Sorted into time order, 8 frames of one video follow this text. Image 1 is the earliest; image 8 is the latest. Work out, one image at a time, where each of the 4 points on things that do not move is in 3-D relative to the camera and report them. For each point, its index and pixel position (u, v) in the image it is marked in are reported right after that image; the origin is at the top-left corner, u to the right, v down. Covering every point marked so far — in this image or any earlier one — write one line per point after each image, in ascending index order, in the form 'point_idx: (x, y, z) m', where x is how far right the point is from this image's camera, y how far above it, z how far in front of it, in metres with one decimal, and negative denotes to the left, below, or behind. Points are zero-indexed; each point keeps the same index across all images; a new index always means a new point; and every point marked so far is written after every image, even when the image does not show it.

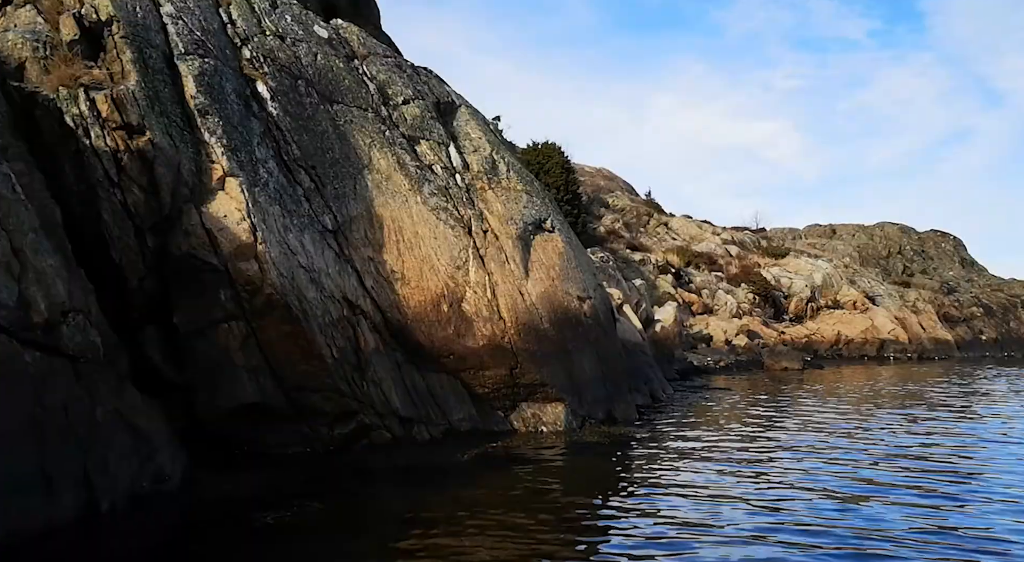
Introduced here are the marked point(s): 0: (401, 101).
0: (-2.0, +3.2, +18.1) m
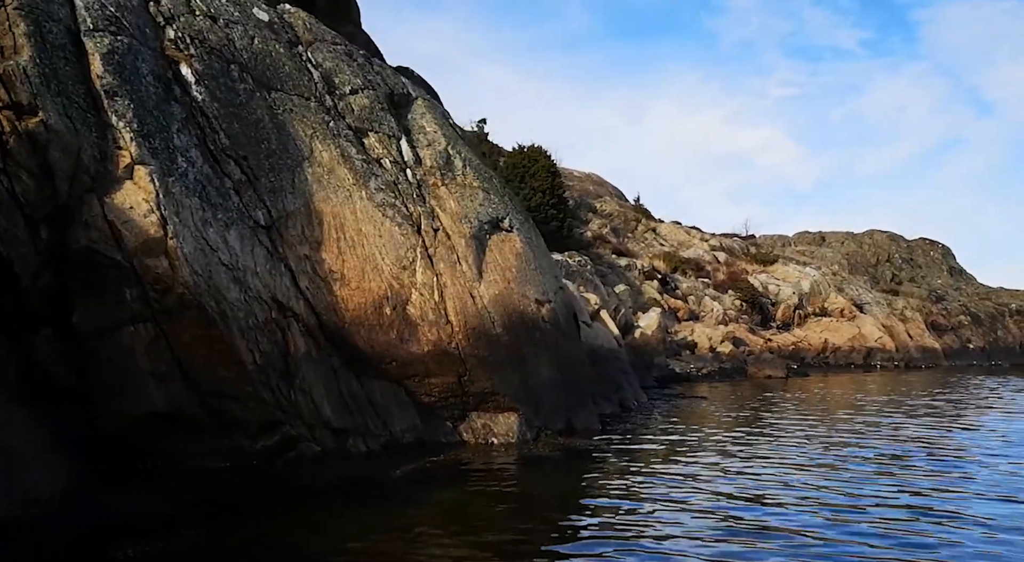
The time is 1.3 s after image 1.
0: (-2.8, +3.2, +17.1) m
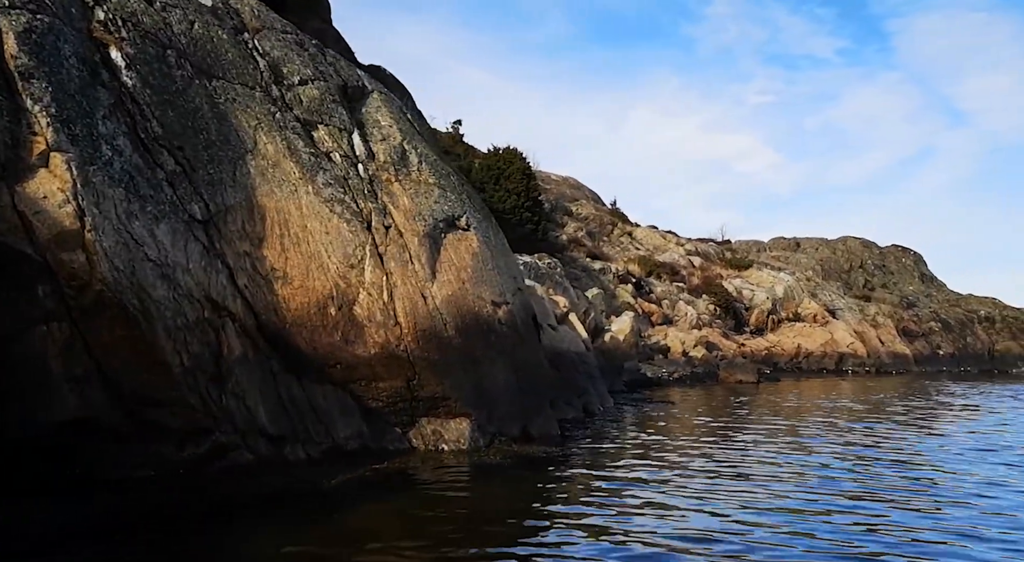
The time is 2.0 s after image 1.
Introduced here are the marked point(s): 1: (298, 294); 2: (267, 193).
0: (-3.5, +3.2, +16.4) m
1: (-3.0, -0.2, +14.3) m
2: (-3.5, +1.3, +14.6) m
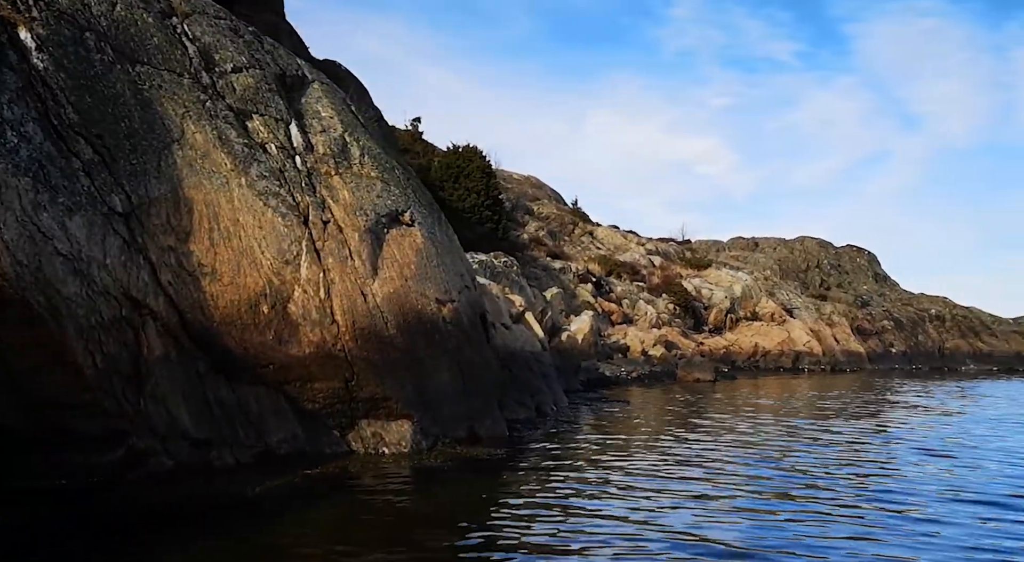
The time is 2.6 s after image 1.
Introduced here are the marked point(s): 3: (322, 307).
0: (-4.3, +3.3, +15.6) m
1: (-3.8, -0.1, +13.6) m
2: (-4.3, +1.3, +13.8) m
3: (-2.8, -0.4, +14.7) m
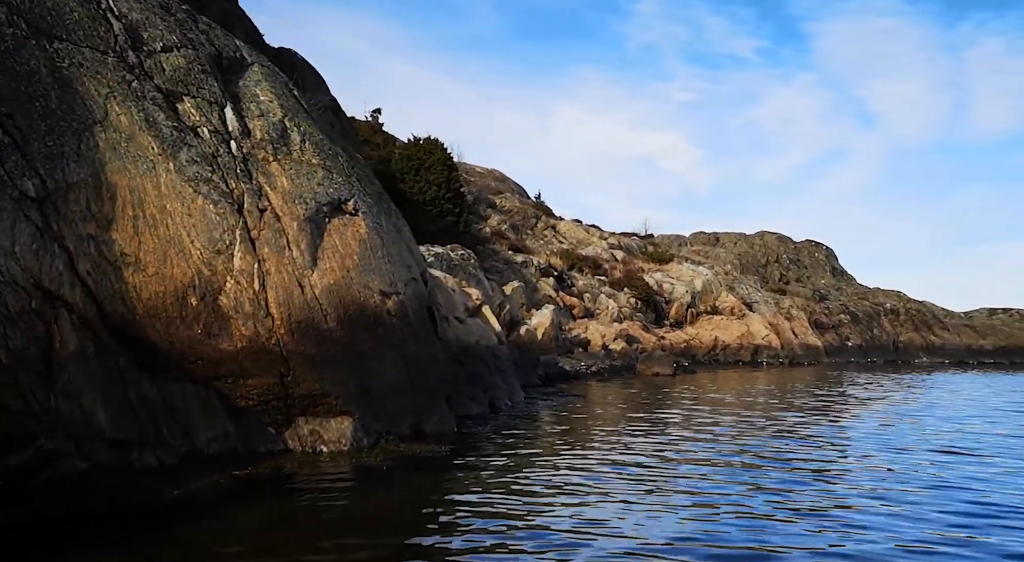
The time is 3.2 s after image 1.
0: (-5.1, +3.4, +14.8) m
1: (-4.6, 0.0, +12.9) m
2: (-5.1, +1.4, +13.1) m
3: (-3.5, -0.2, +14.0) m
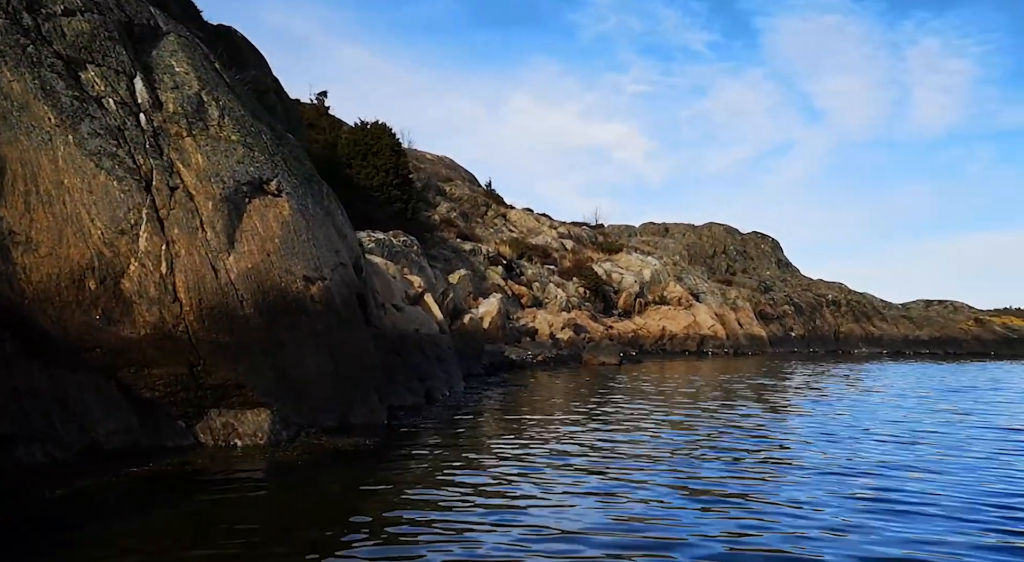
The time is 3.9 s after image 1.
0: (-6.1, +3.7, +13.8) m
1: (-5.5, +0.2, +11.9) m
2: (-6.0, +1.7, +12.0) m
3: (-4.5, 0.0, +13.0) m
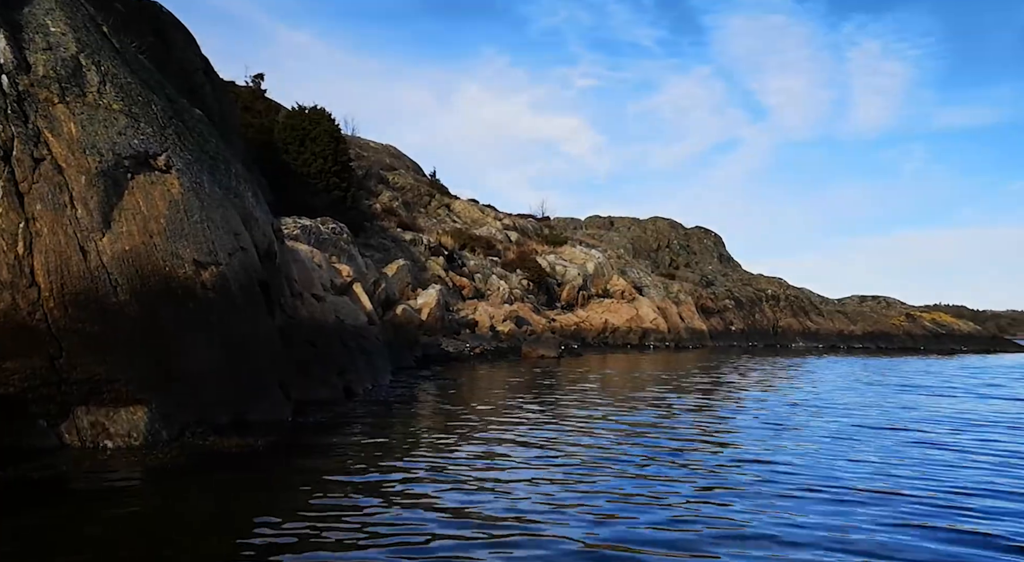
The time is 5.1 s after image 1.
0: (-7.2, +3.9, +12.2) m
1: (-6.5, +0.4, +10.3) m
2: (-7.0, +1.9, +10.5) m
3: (-5.6, +0.2, +11.5) m
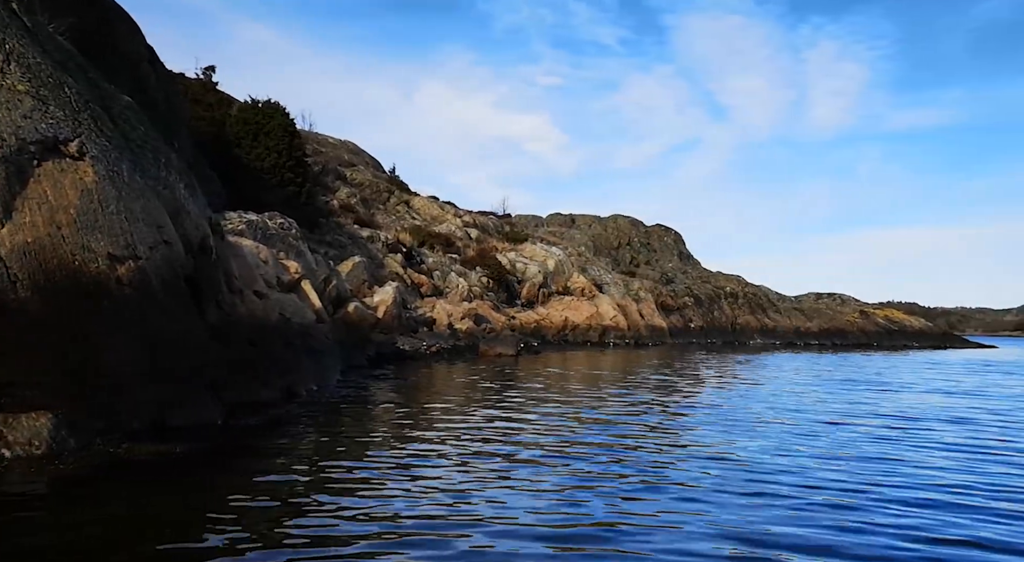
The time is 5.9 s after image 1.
0: (-8.0, +4.0, +11.1) m
1: (-7.2, +0.5, +9.3) m
2: (-7.7, +1.9, +9.3) m
3: (-6.3, +0.2, +10.5) m
